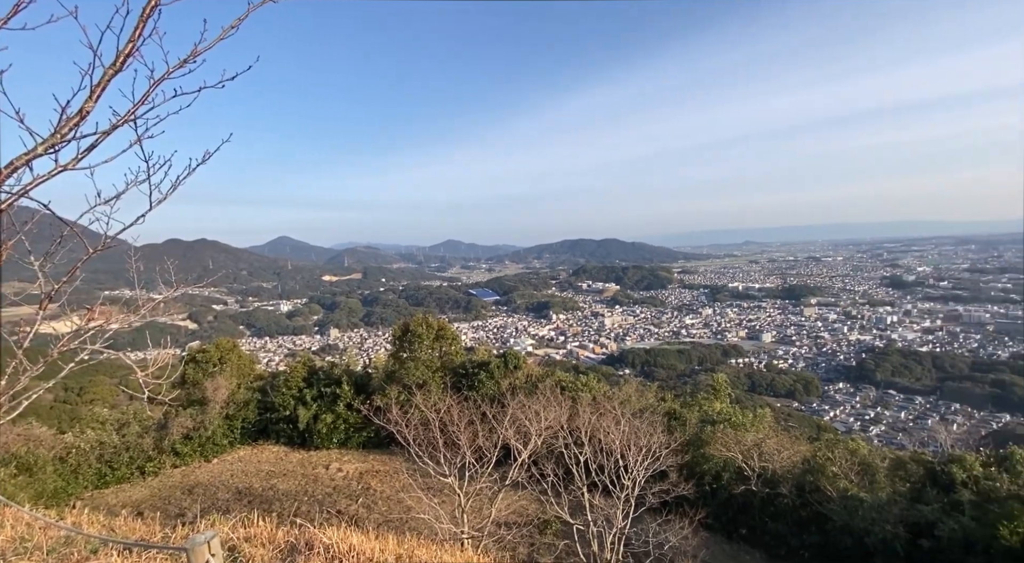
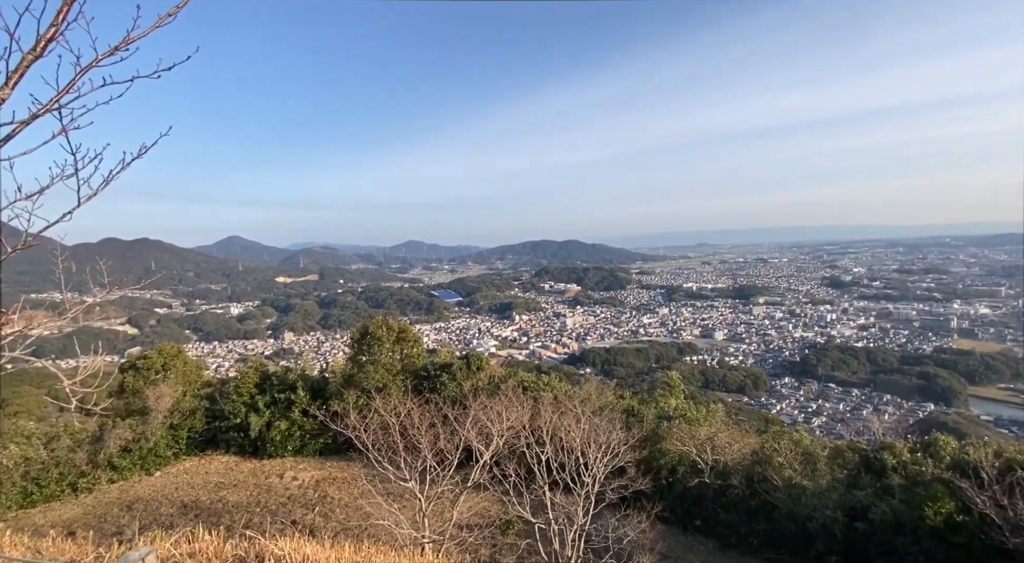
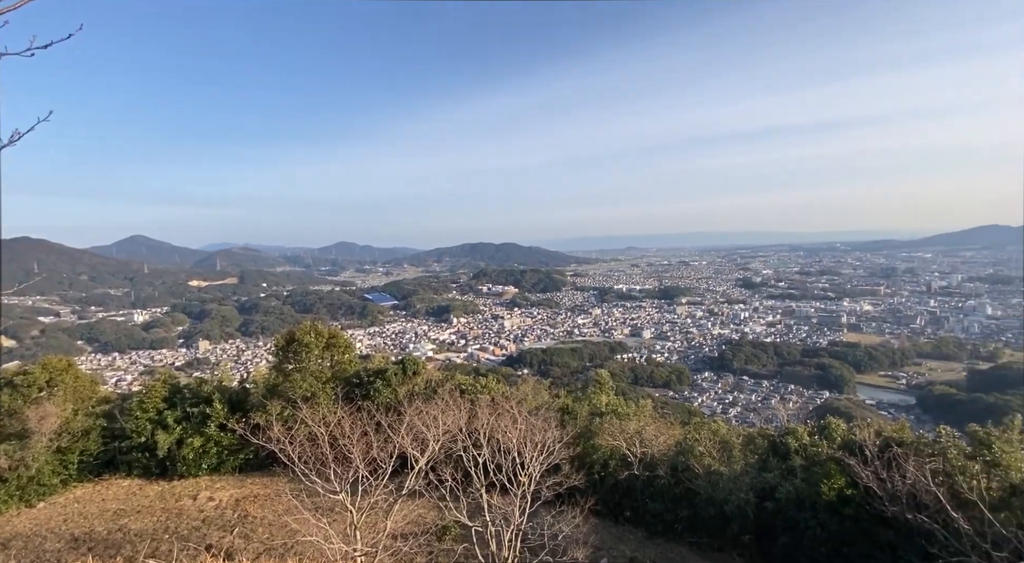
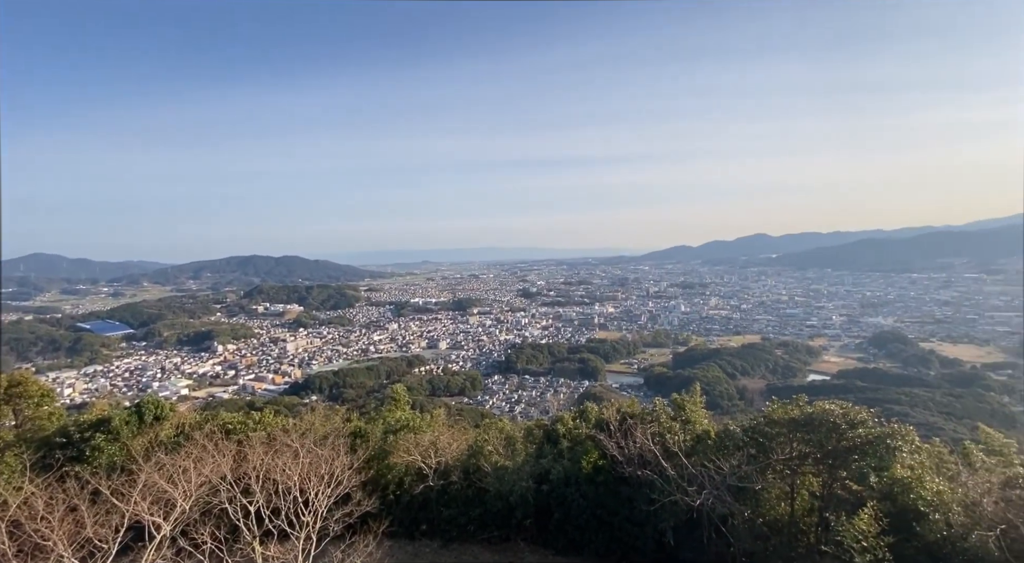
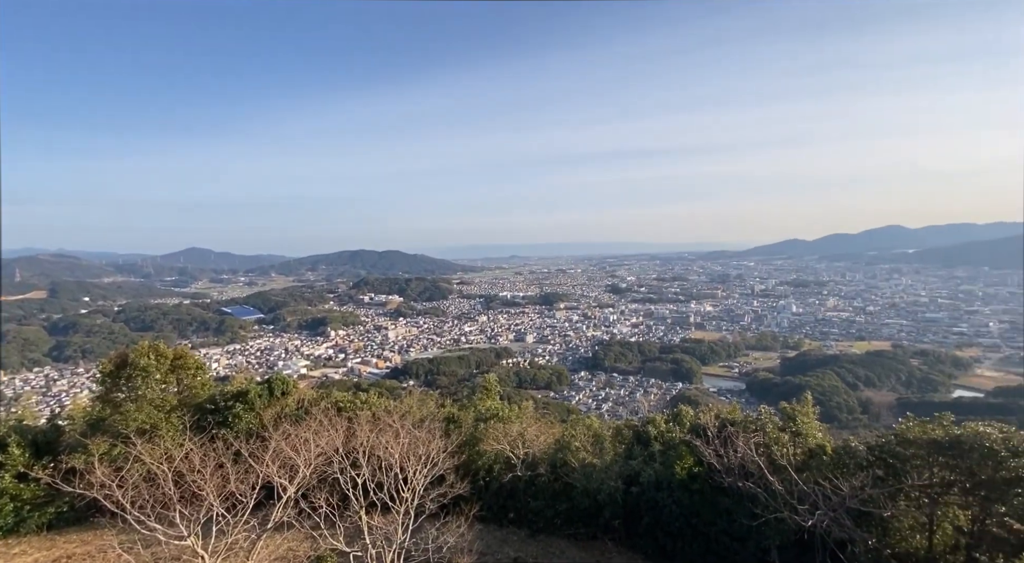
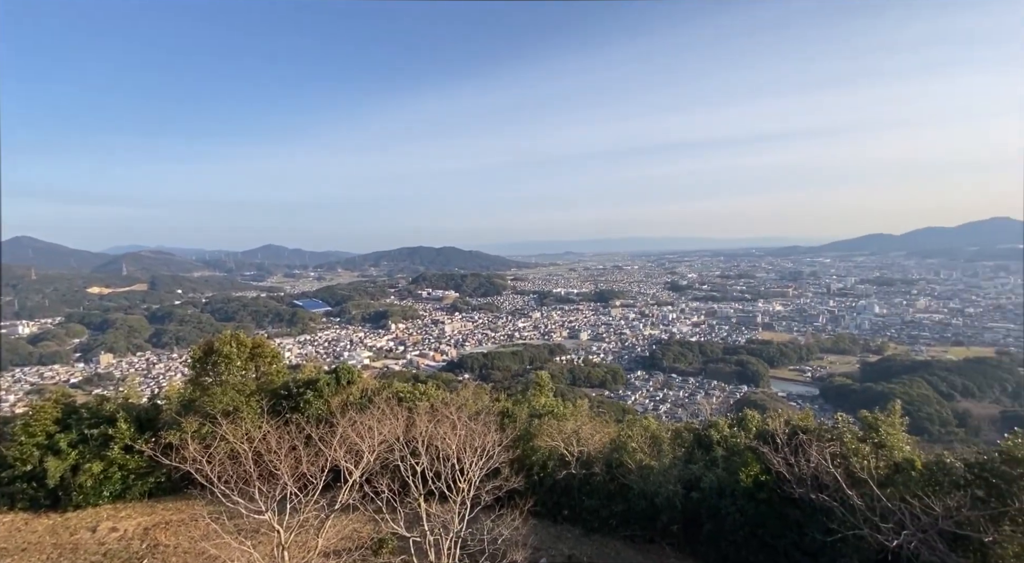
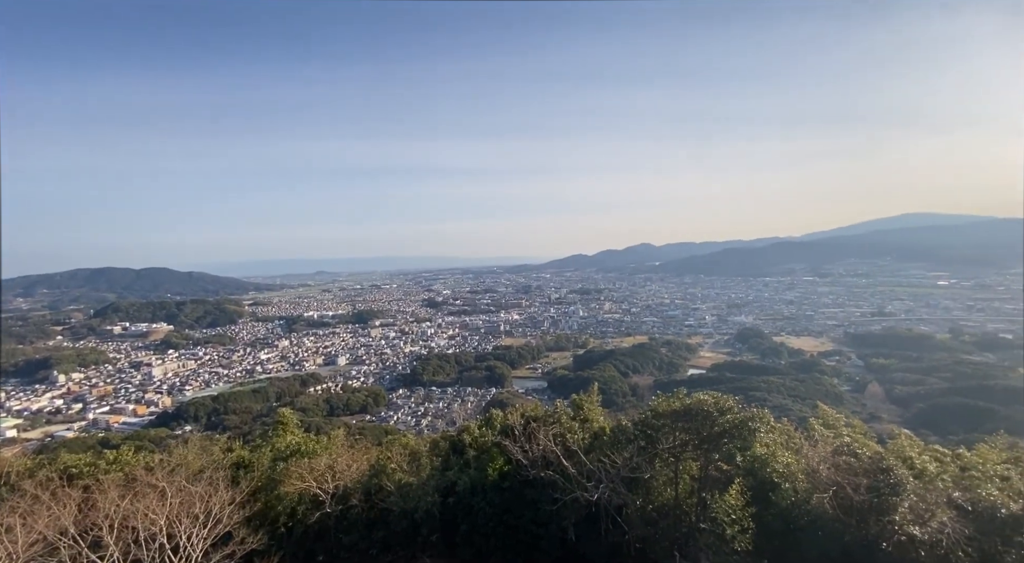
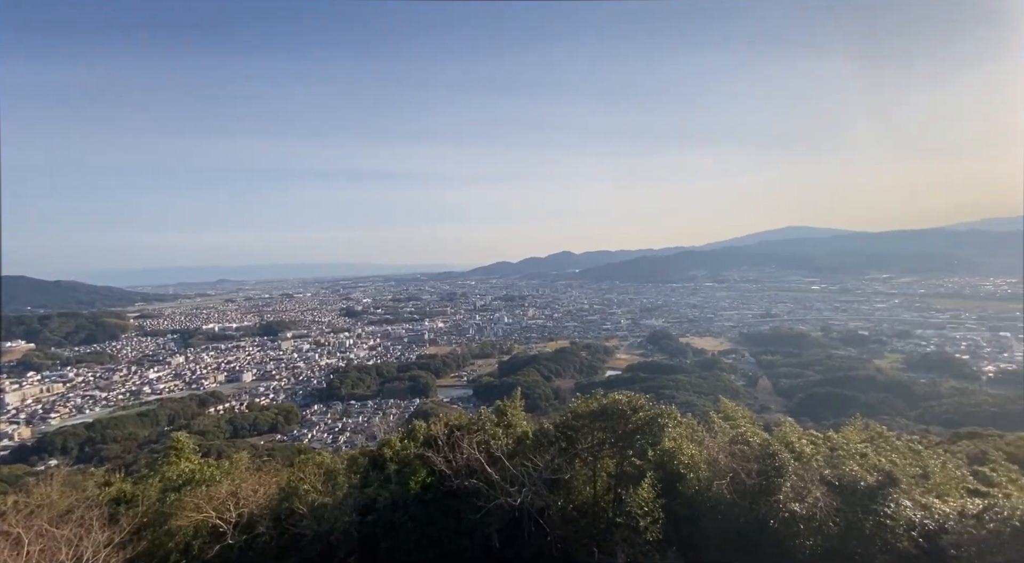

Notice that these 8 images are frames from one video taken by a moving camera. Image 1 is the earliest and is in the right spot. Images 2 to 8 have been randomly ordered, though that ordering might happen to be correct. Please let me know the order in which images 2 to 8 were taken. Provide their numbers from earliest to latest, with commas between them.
2, 3, 6, 5, 4, 7, 8
